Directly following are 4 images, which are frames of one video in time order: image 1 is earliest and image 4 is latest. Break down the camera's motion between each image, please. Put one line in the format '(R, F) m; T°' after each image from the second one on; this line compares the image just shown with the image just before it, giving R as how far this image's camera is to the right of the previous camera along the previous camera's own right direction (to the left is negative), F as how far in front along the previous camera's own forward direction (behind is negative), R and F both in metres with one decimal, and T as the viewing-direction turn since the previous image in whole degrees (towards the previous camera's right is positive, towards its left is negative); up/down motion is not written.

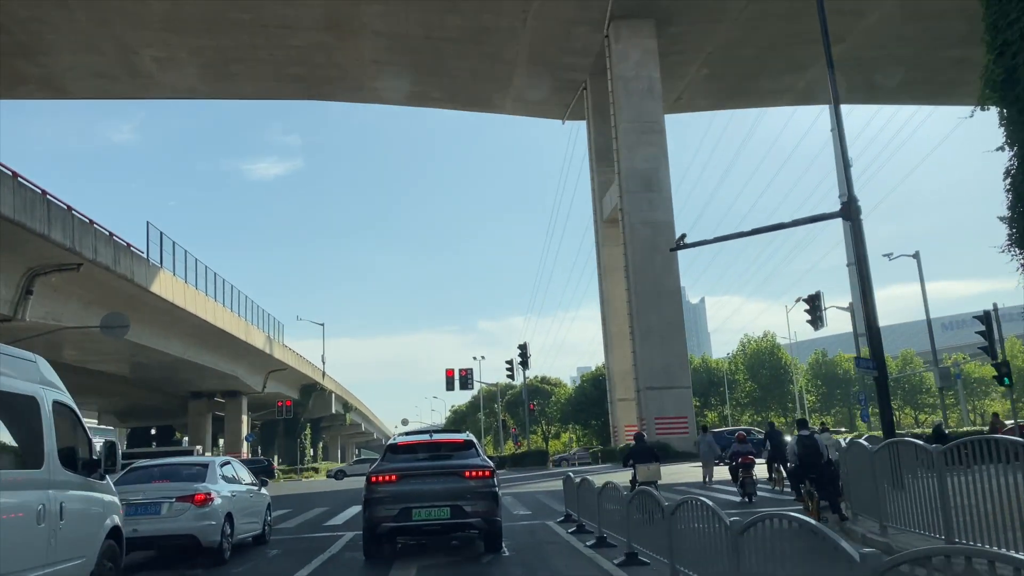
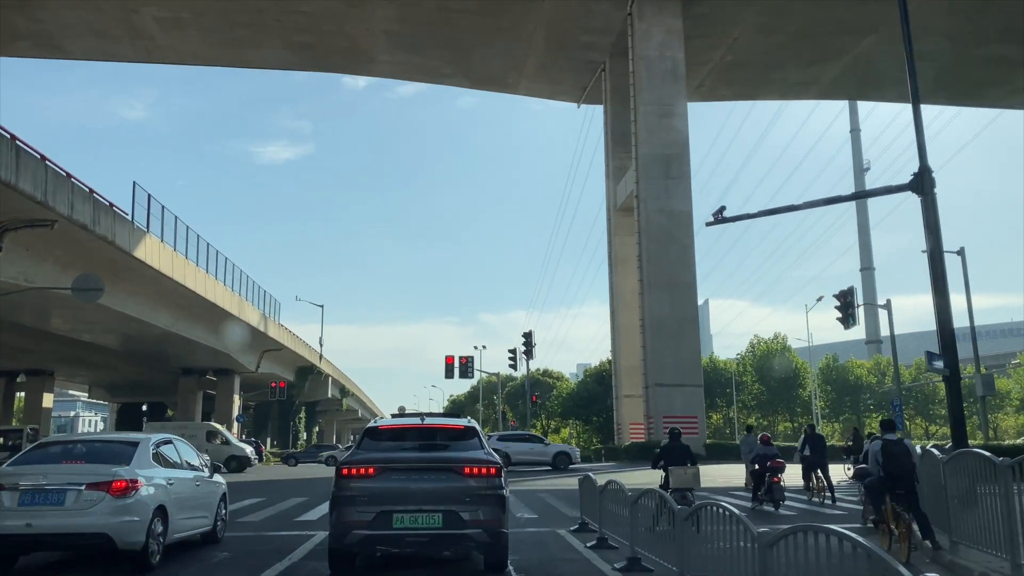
(-0.1, +1.8) m; 0°
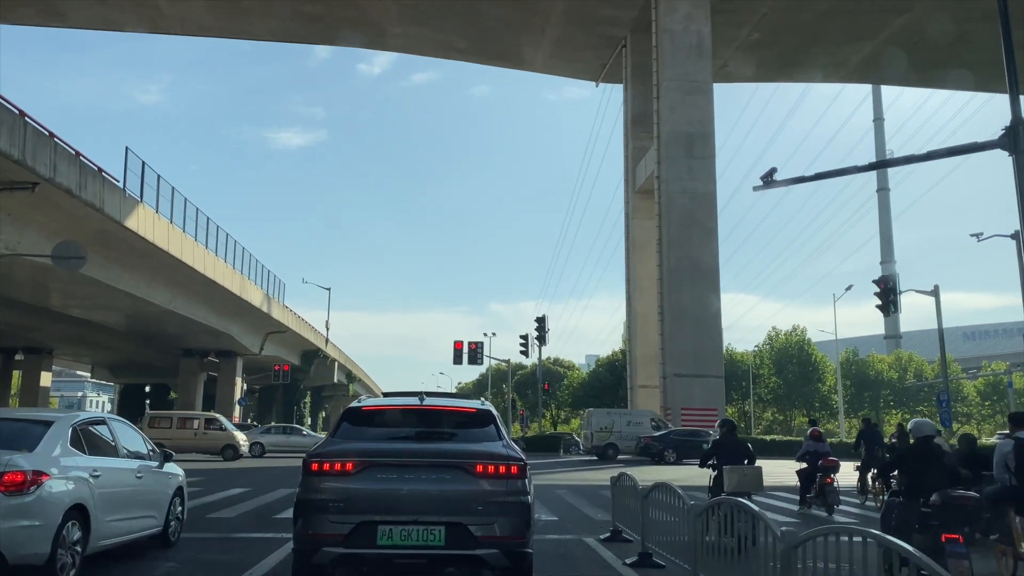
(-0.1, +1.6) m; -1°
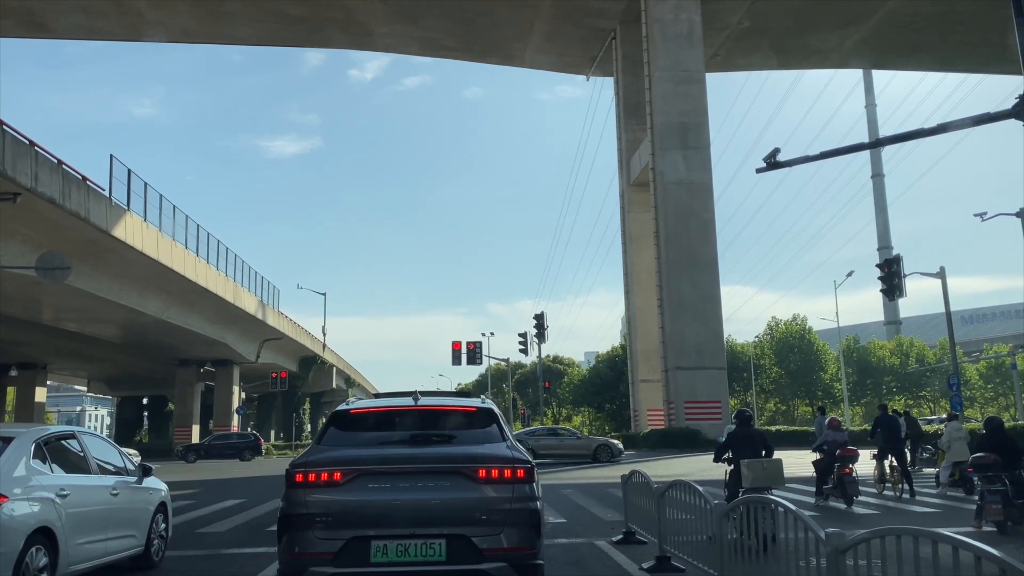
(0.0, +0.4) m; 0°
